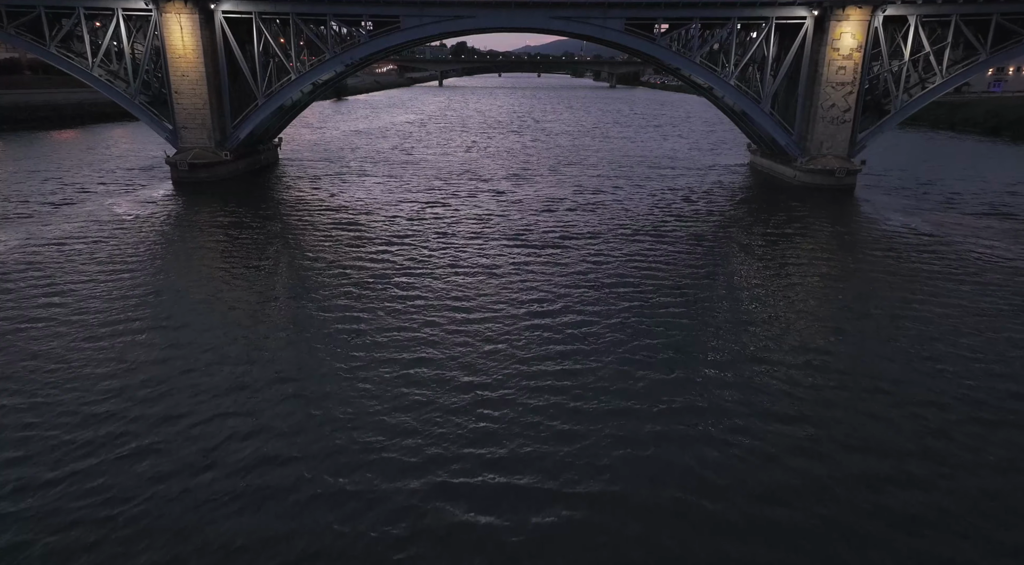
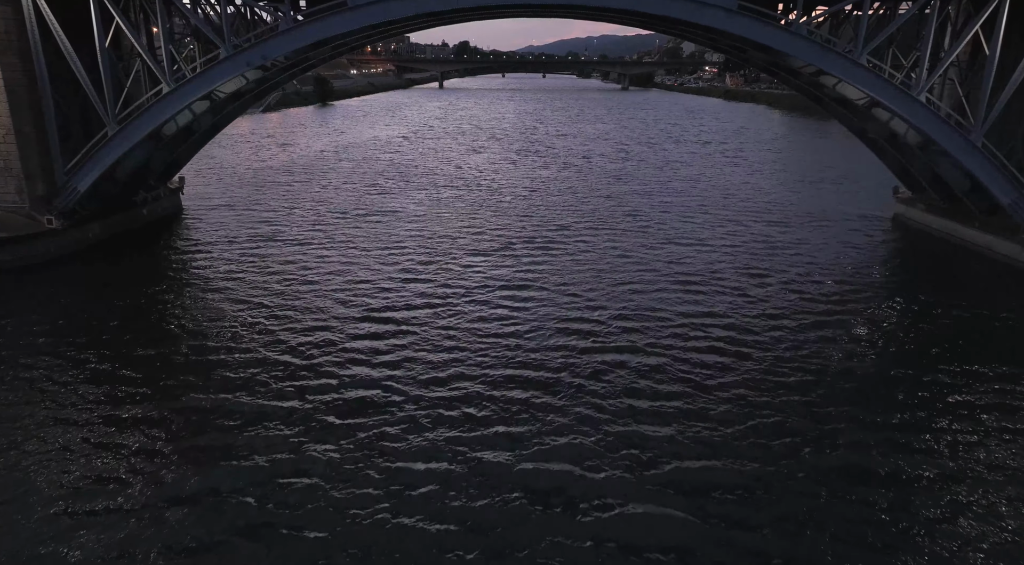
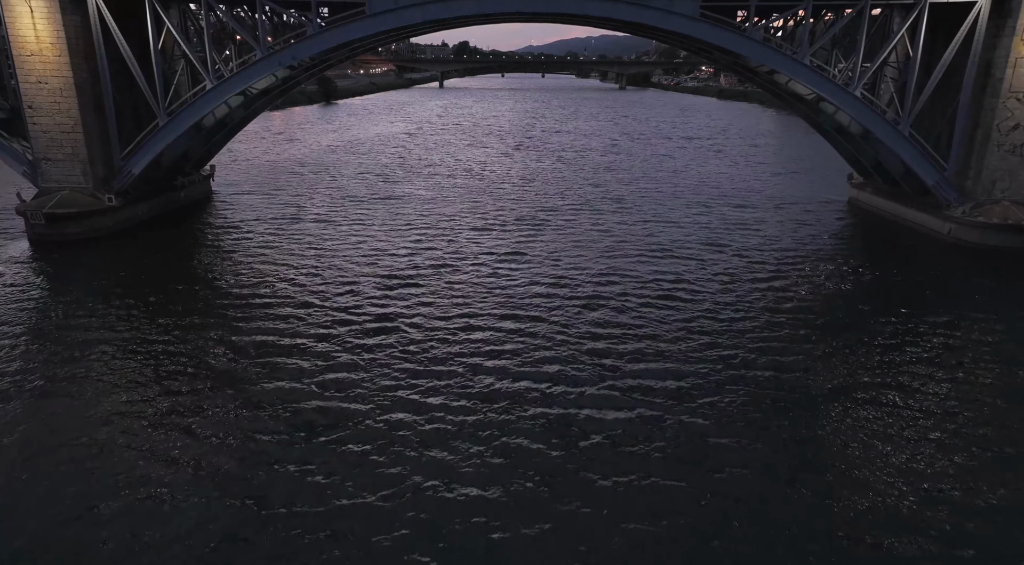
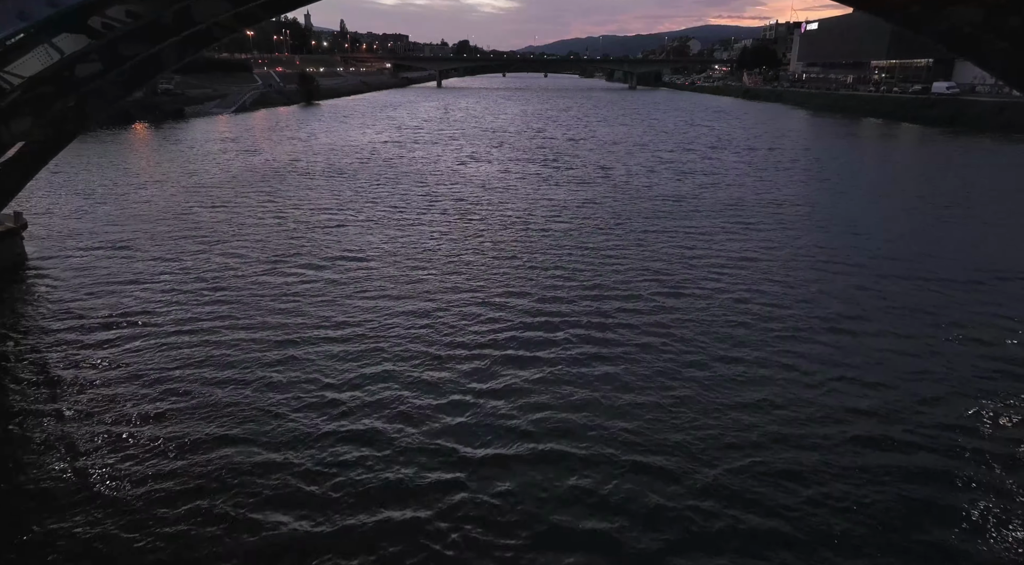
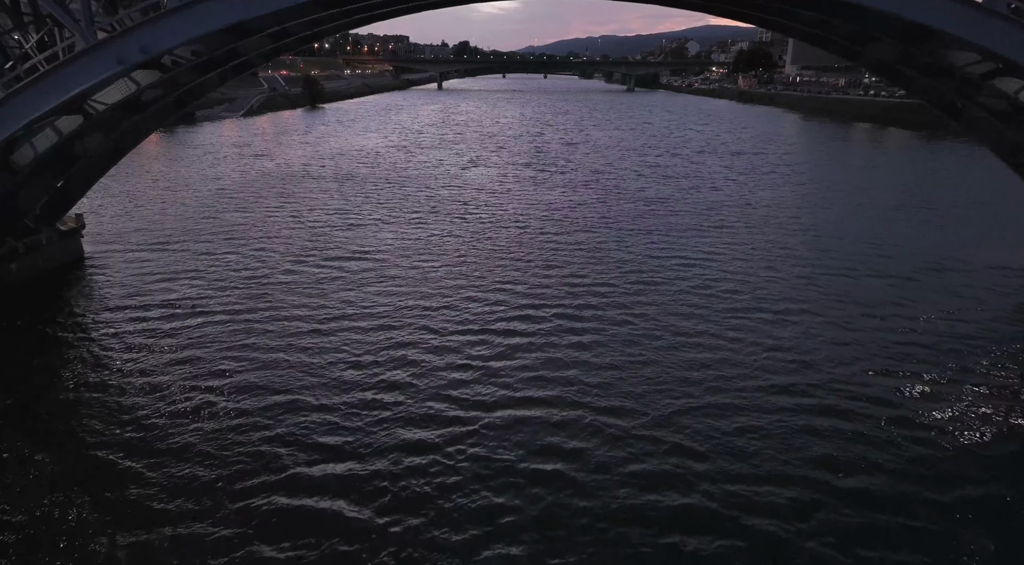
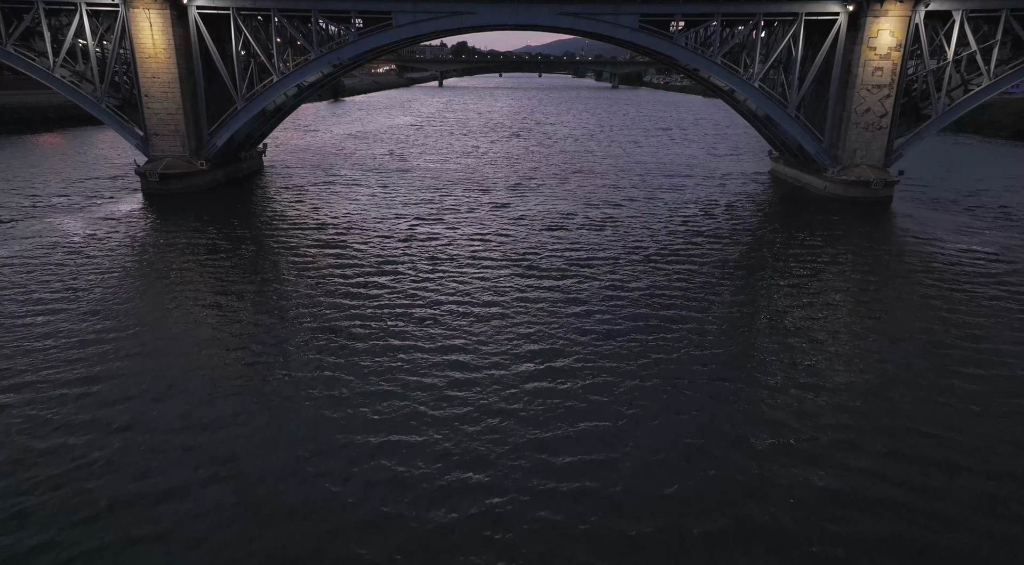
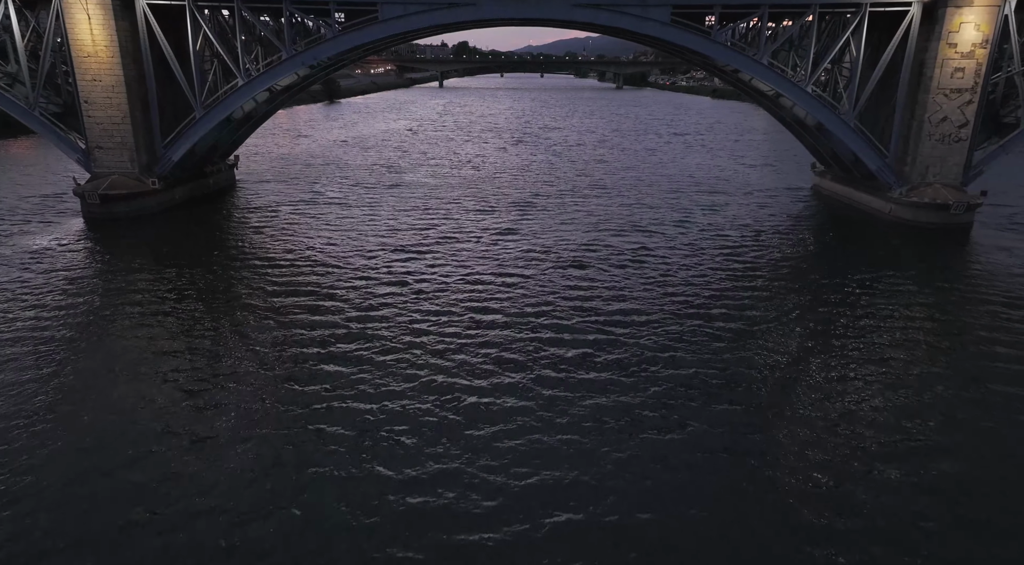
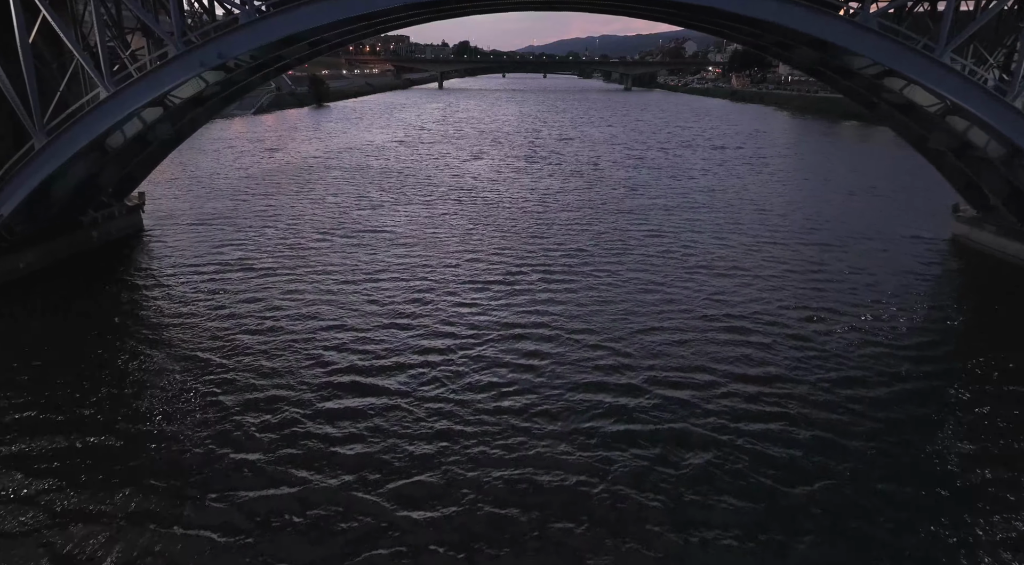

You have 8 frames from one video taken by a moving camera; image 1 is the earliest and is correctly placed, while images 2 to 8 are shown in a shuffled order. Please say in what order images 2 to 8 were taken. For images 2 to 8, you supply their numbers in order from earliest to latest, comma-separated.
6, 7, 3, 2, 8, 5, 4
